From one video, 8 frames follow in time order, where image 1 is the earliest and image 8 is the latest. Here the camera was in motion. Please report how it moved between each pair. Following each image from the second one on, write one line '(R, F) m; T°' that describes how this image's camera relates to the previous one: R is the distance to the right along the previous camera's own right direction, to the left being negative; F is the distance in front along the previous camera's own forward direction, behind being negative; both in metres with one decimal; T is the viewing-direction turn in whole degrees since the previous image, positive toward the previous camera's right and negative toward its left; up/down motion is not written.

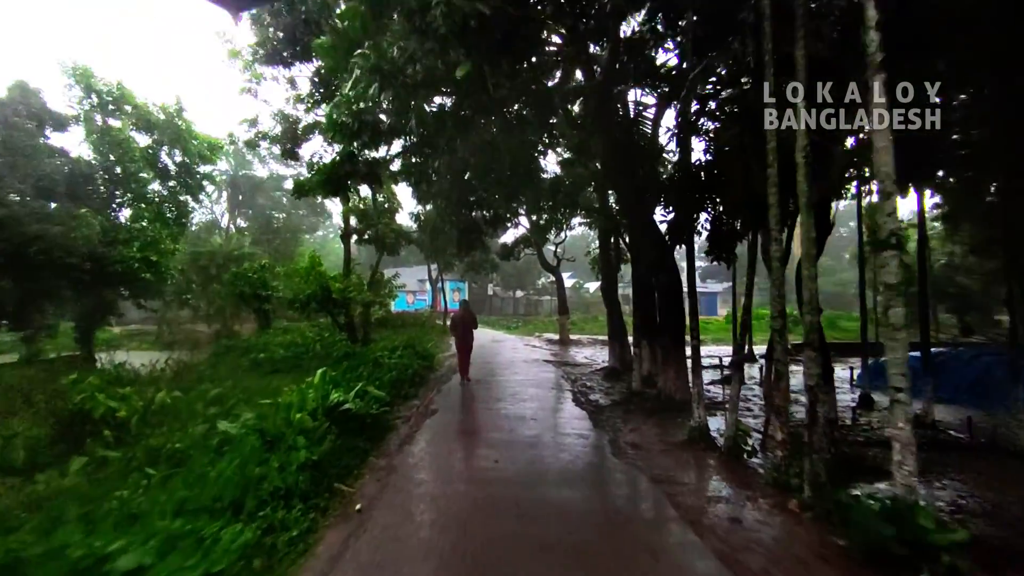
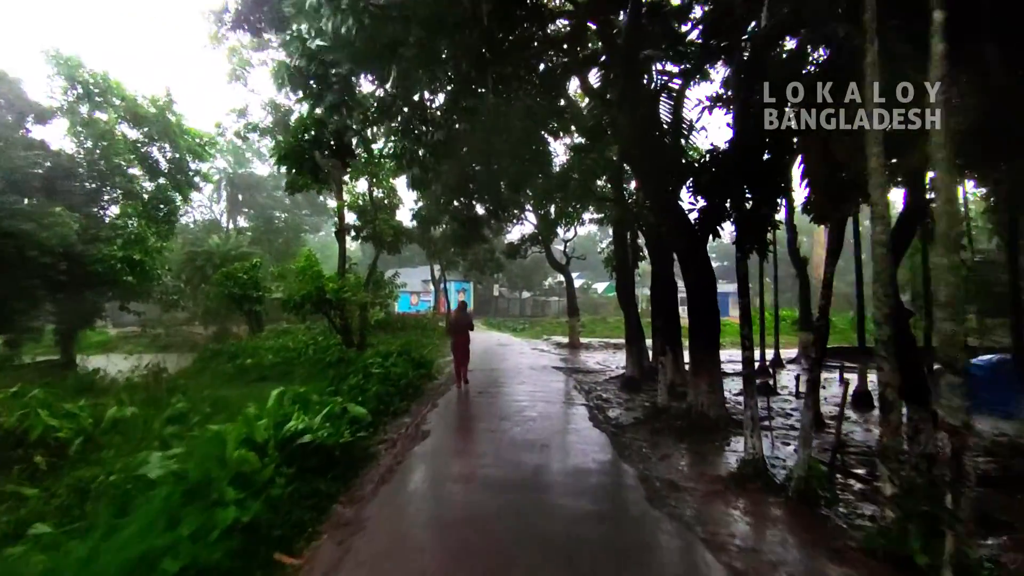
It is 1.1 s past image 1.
(0.0, +1.3) m; -1°
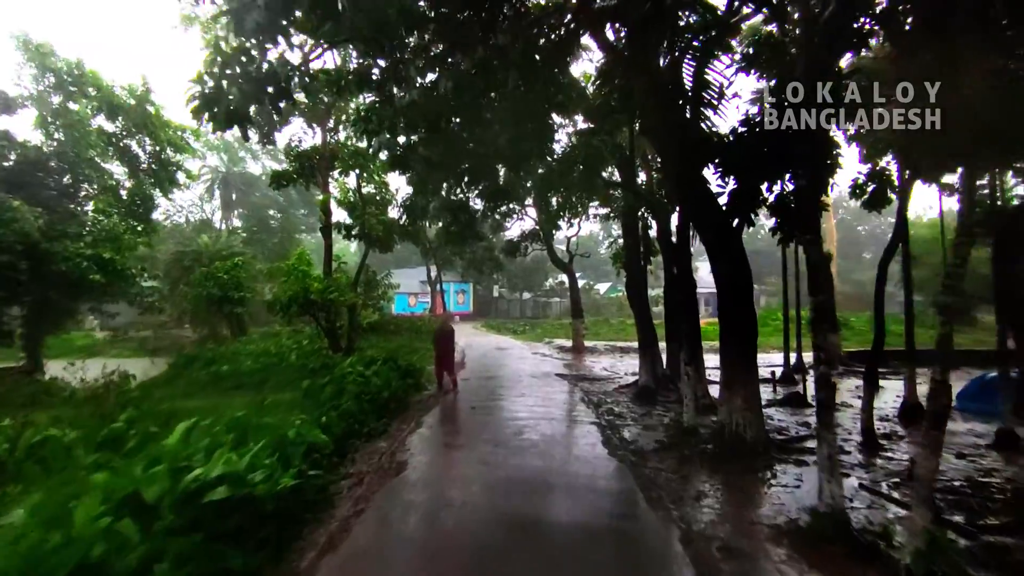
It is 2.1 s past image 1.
(0.0, +1.3) m; 0°
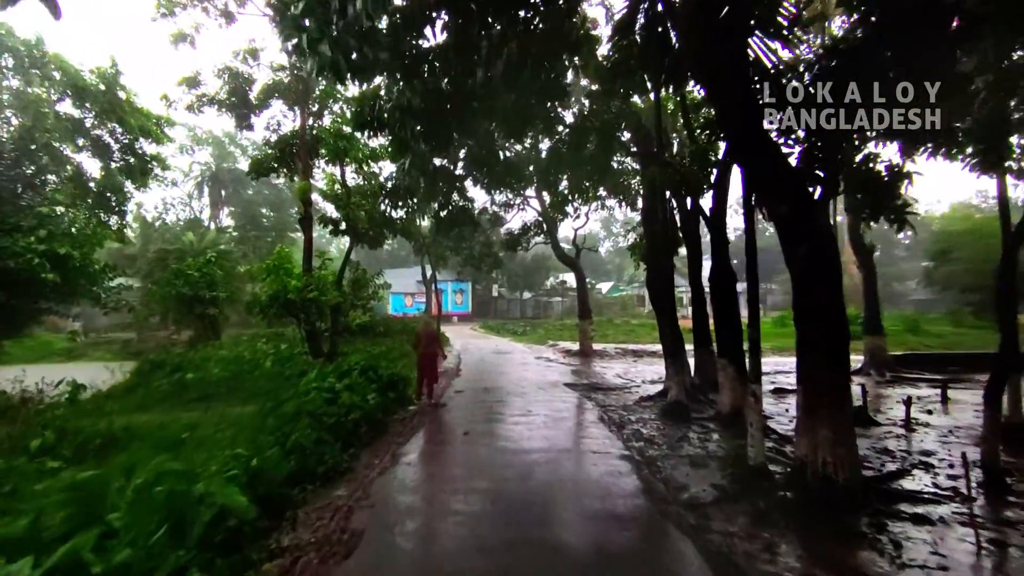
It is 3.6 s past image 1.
(0.0, +1.8) m; 0°
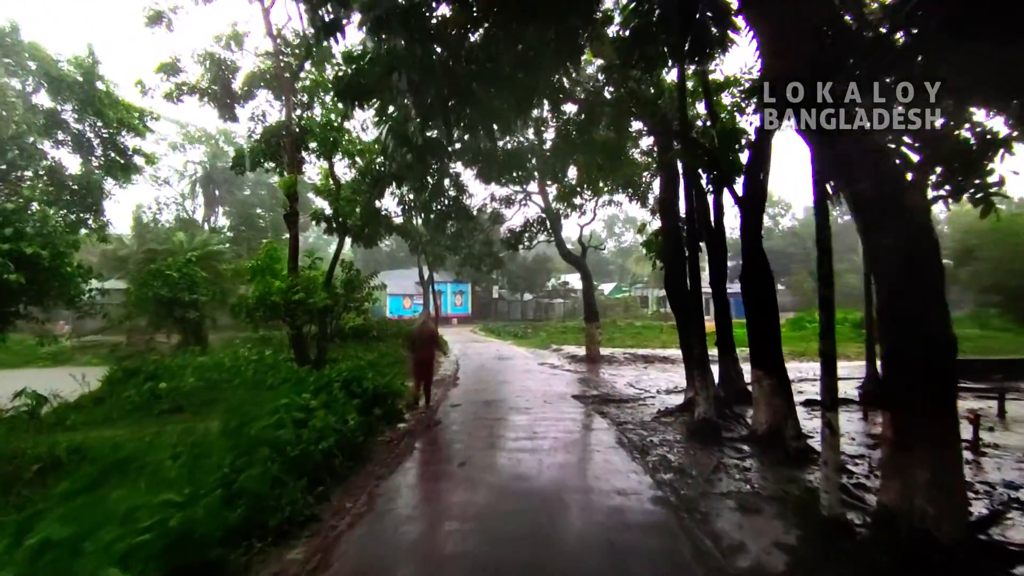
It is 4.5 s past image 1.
(0.0, +1.1) m; 0°
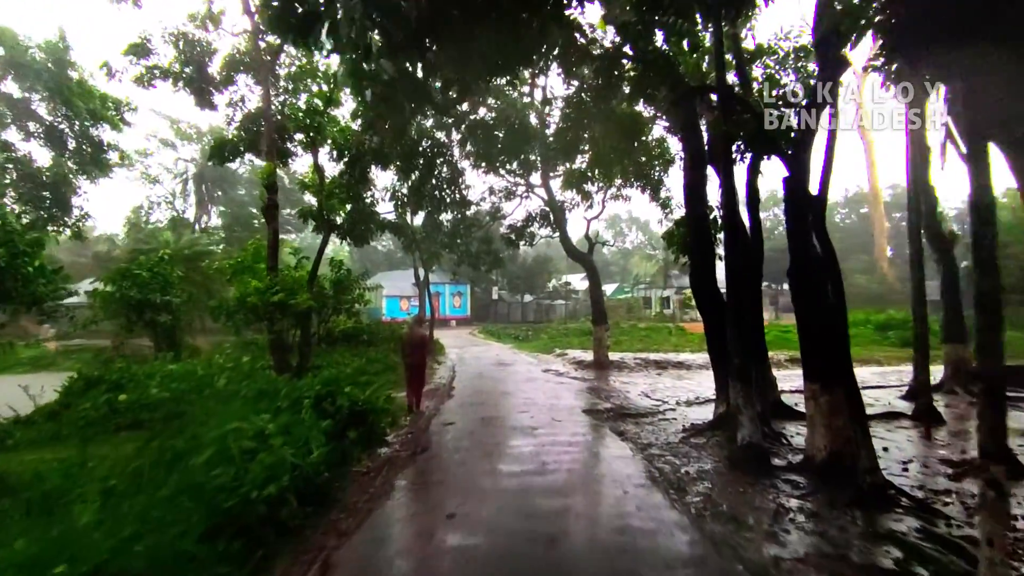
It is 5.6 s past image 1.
(0.0, +1.3) m; 0°
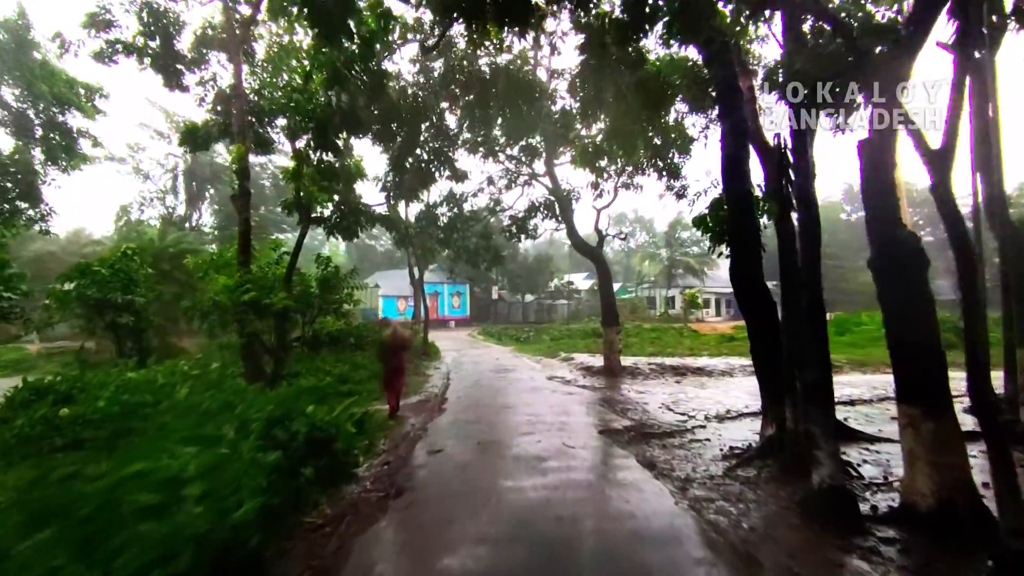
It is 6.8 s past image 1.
(0.0, +1.5) m; 0°
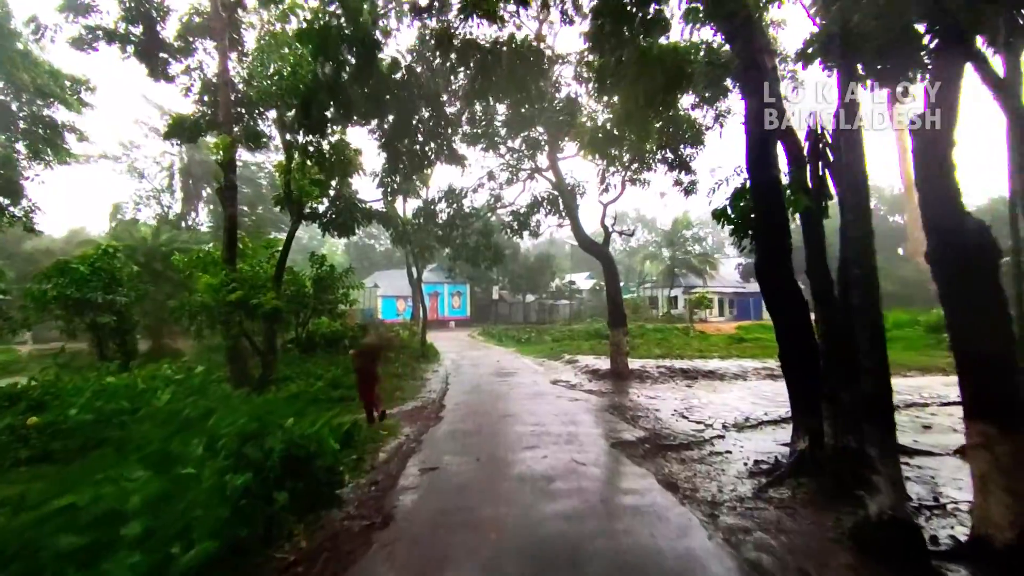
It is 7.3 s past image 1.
(0.0, +0.7) m; 0°
